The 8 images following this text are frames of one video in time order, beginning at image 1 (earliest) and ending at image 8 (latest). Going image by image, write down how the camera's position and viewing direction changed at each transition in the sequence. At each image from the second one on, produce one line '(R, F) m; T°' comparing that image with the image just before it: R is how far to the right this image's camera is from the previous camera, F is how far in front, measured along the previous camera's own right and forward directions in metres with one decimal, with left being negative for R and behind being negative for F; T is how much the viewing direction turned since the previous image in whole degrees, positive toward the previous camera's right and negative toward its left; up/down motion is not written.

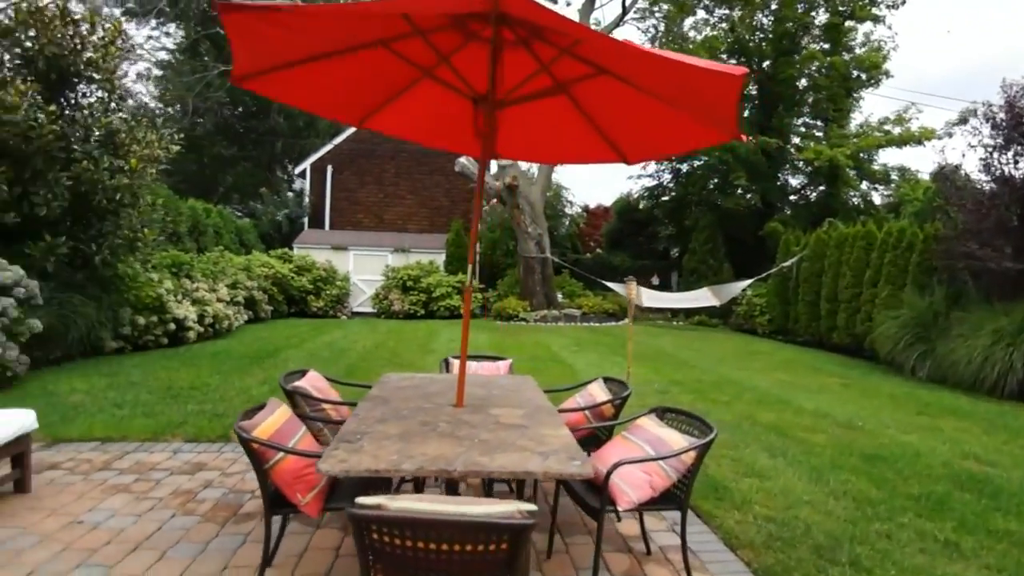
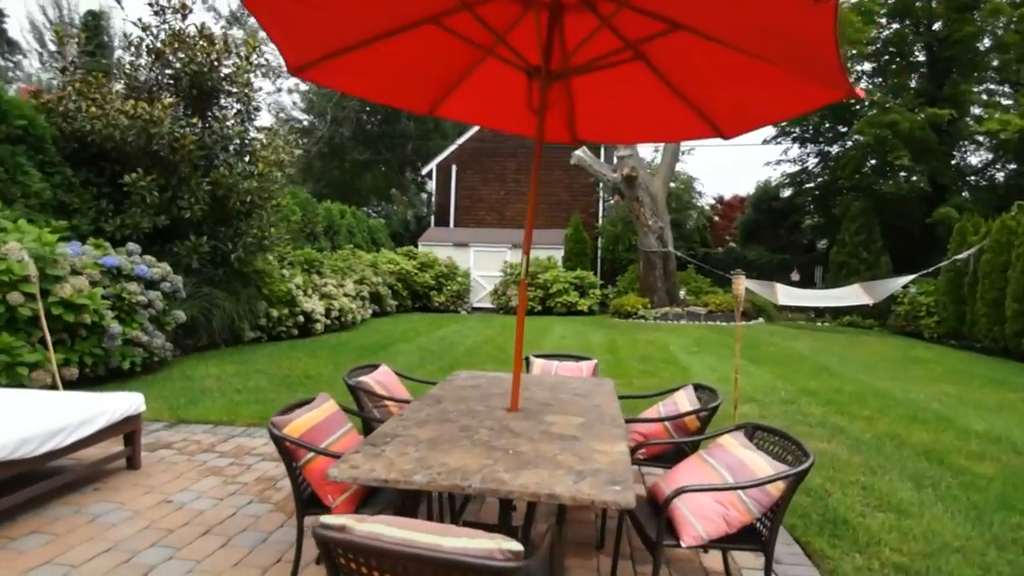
(+0.3, +0.3) m; -13°
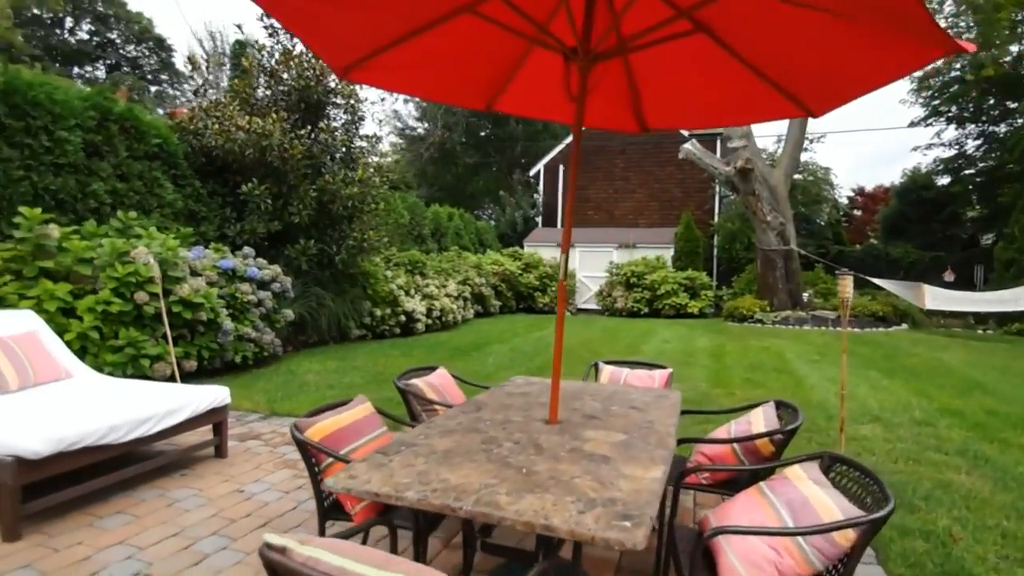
(+0.3, +0.2) m; -12°
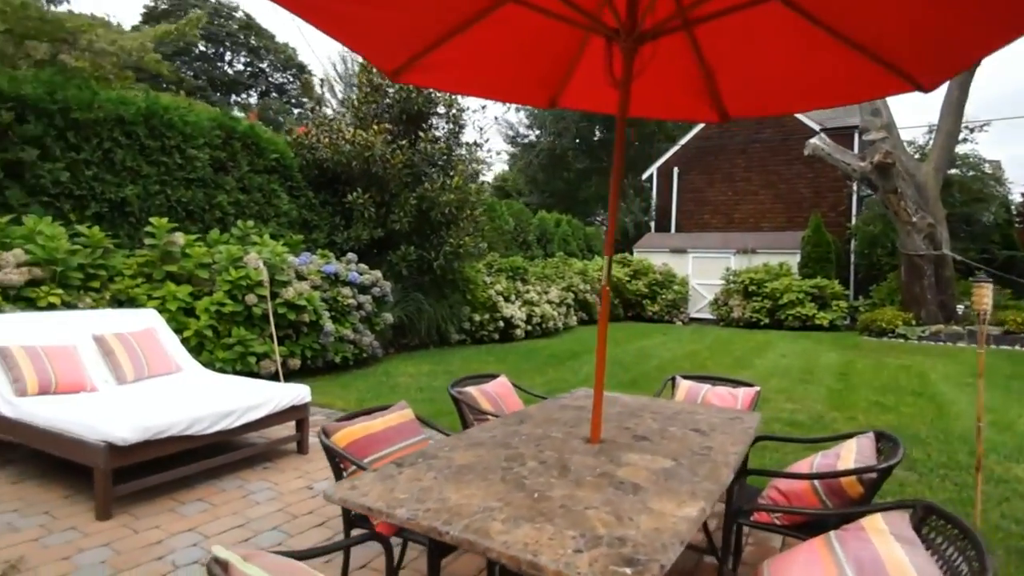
(+0.3, +0.2) m; -12°
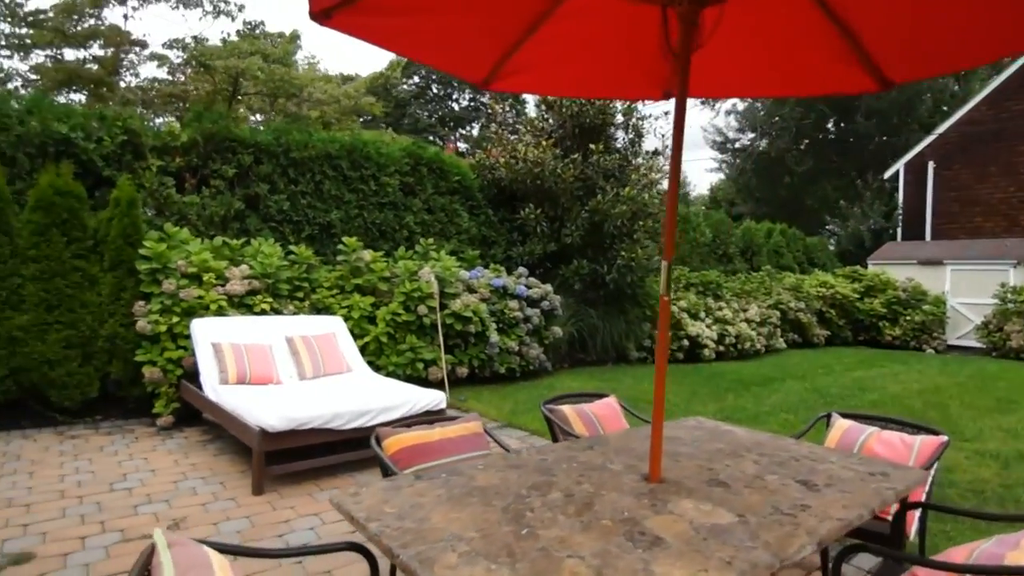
(+0.6, +0.3) m; -21°
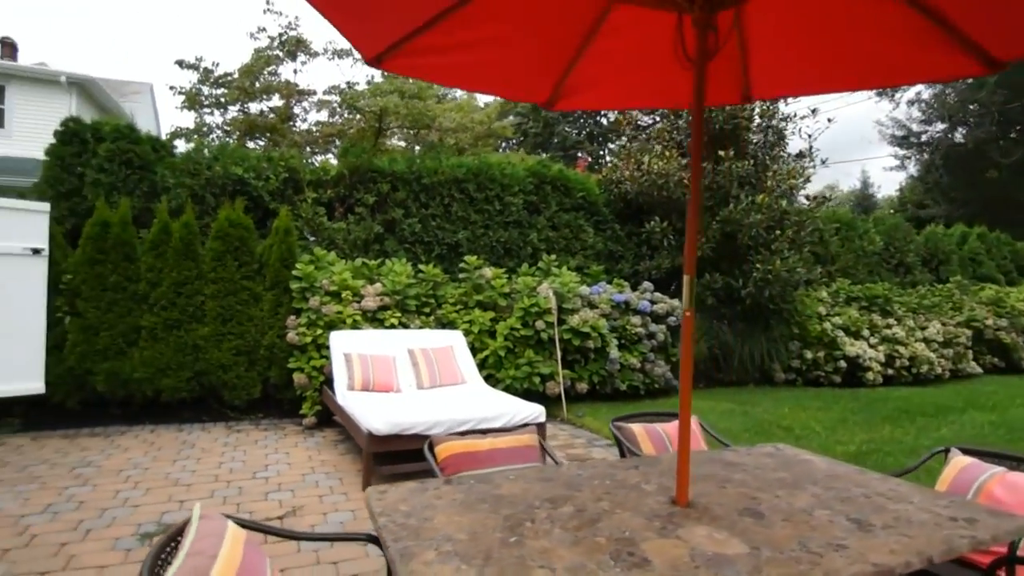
(+0.4, 0.0) m; -15°
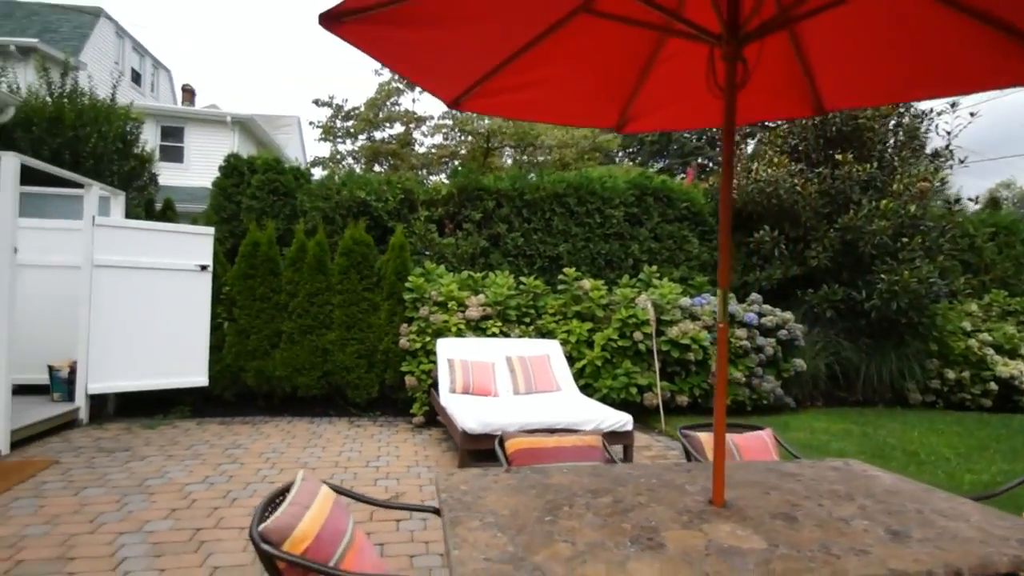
(+0.2, -0.2) m; -12°
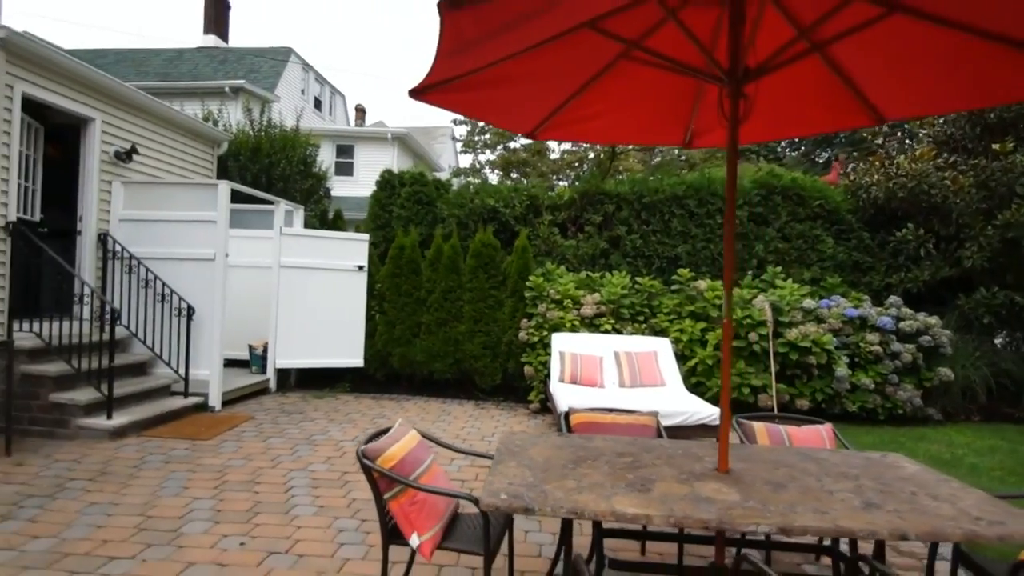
(+0.4, -0.5) m; -15°
